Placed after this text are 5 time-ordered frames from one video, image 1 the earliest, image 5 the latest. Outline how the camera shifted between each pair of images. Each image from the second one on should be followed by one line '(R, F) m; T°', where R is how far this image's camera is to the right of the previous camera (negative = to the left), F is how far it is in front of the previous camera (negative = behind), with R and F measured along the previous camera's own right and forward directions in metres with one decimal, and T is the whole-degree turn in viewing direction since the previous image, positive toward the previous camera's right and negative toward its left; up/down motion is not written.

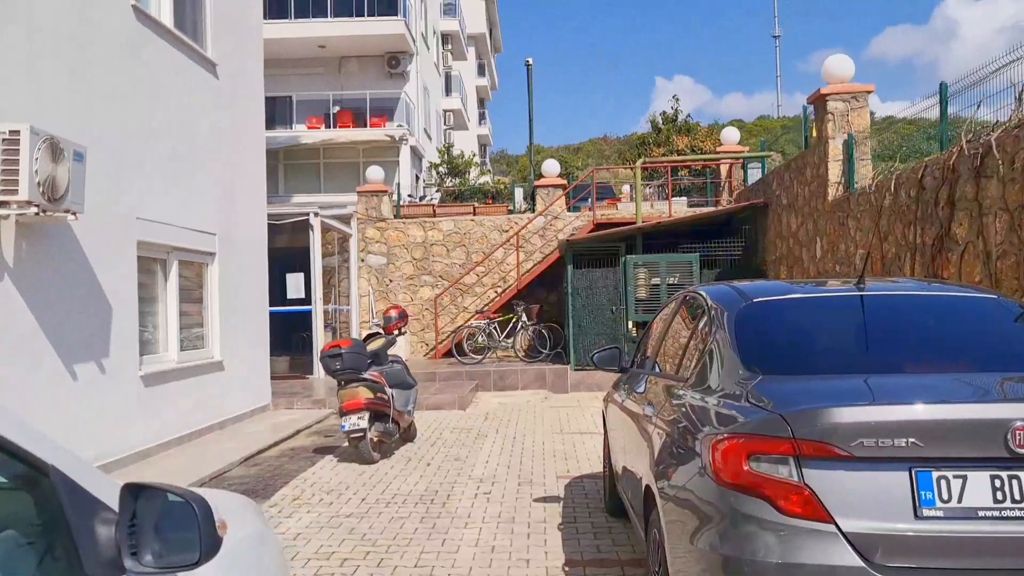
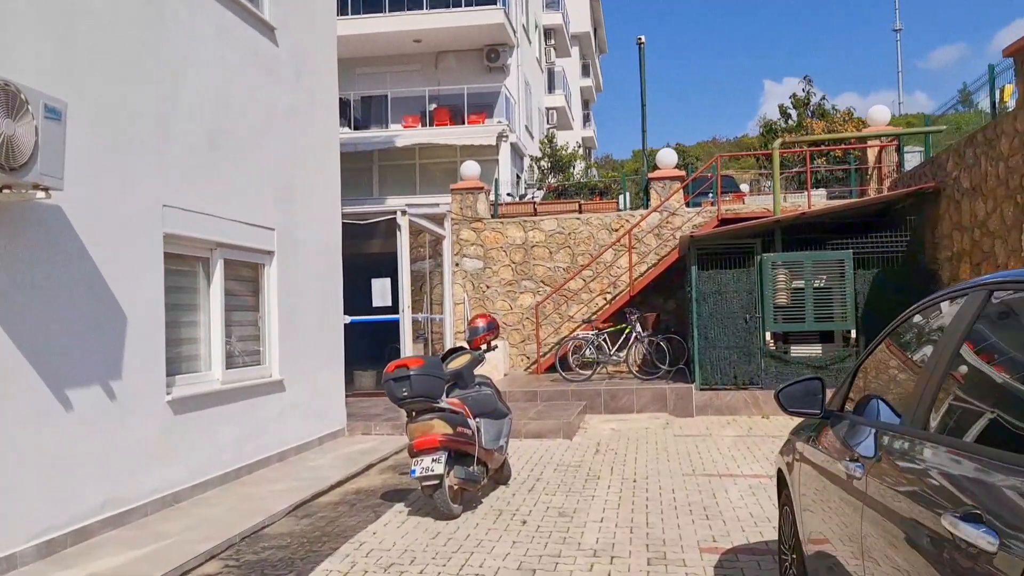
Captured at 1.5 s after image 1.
(-0.1, +1.9) m; -7°
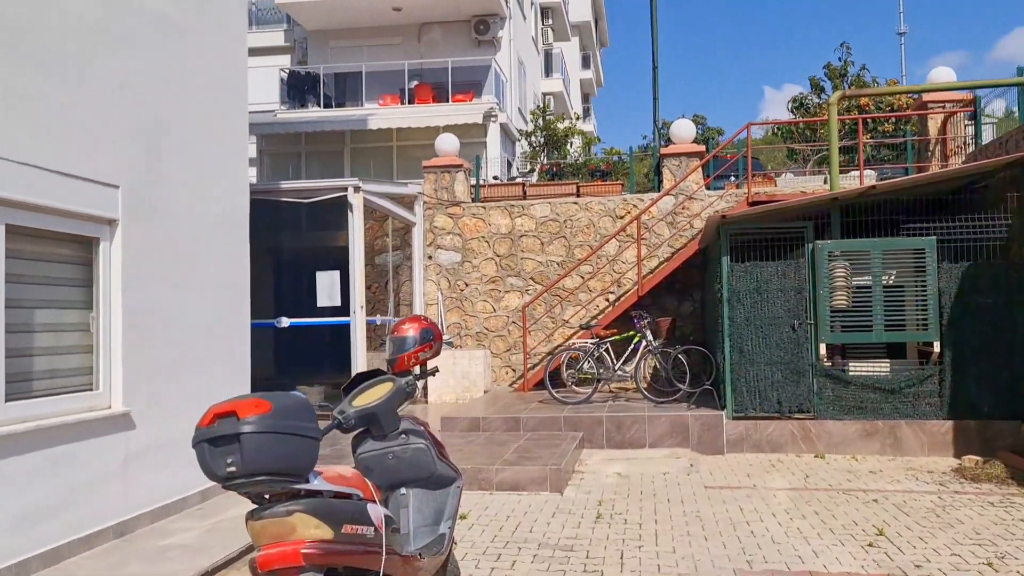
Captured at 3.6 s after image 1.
(+0.2, +2.8) m; 0°
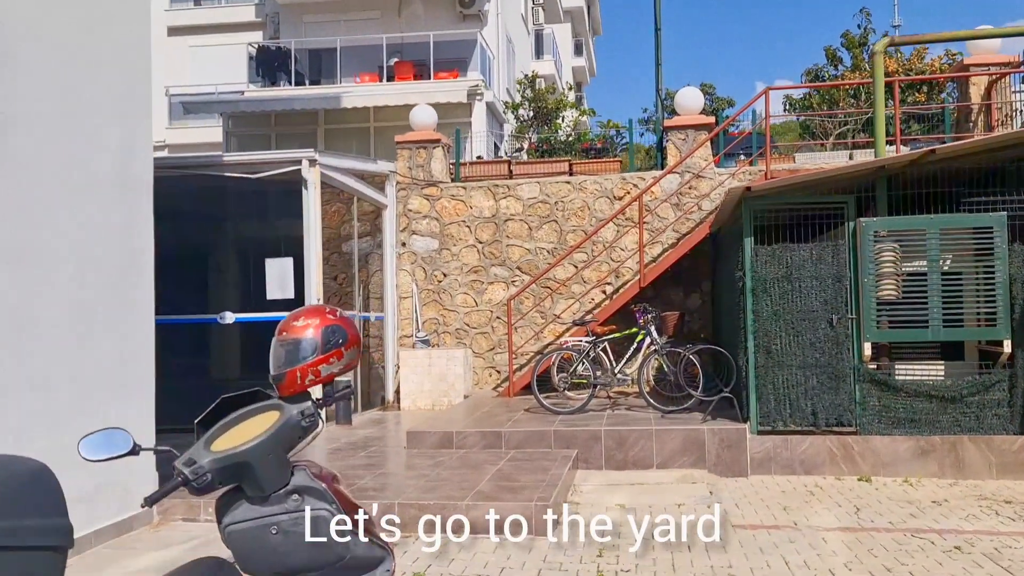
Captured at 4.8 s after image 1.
(+0.1, +1.6) m; 0°
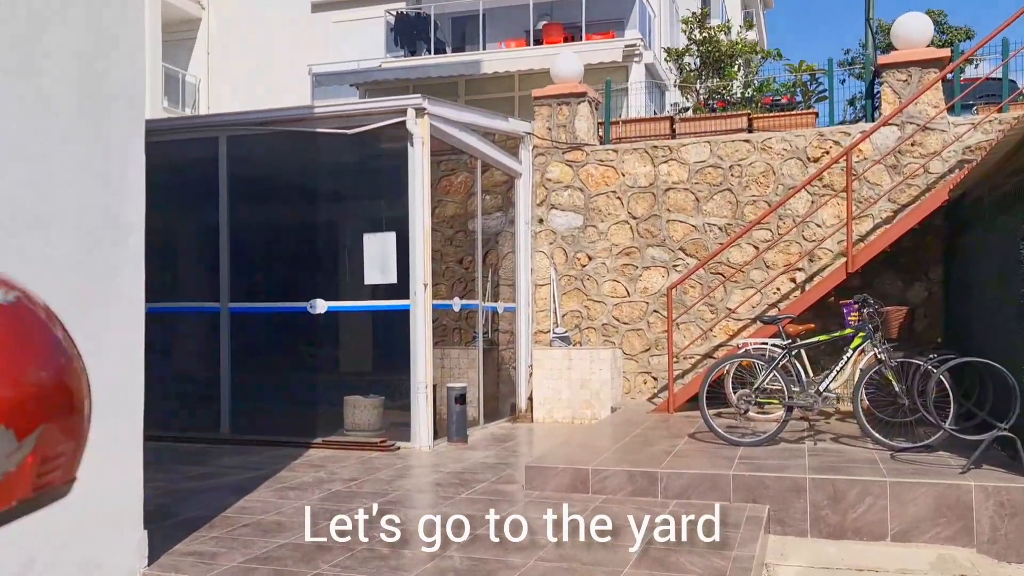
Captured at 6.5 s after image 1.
(0.0, +2.3) m; -10°
